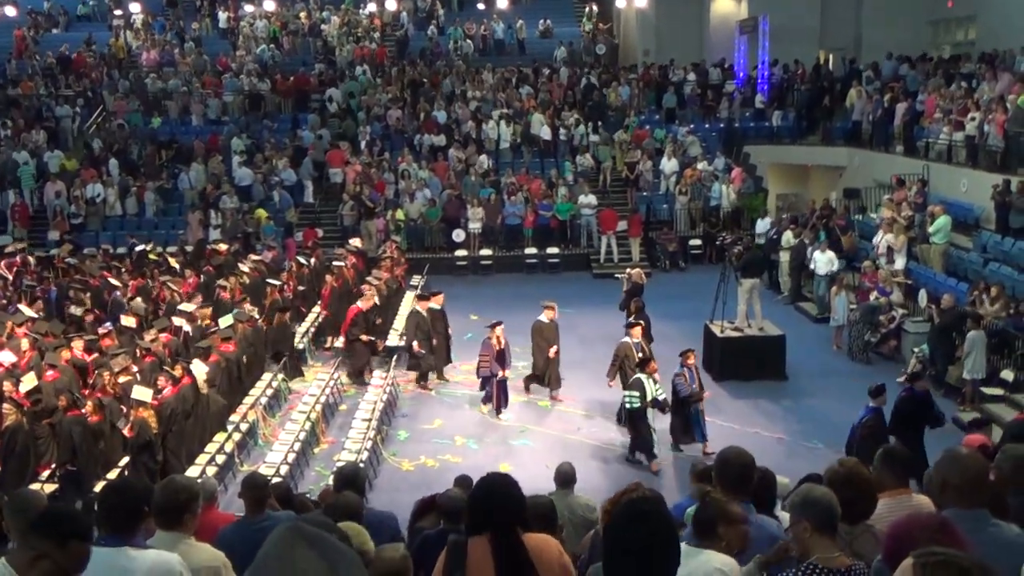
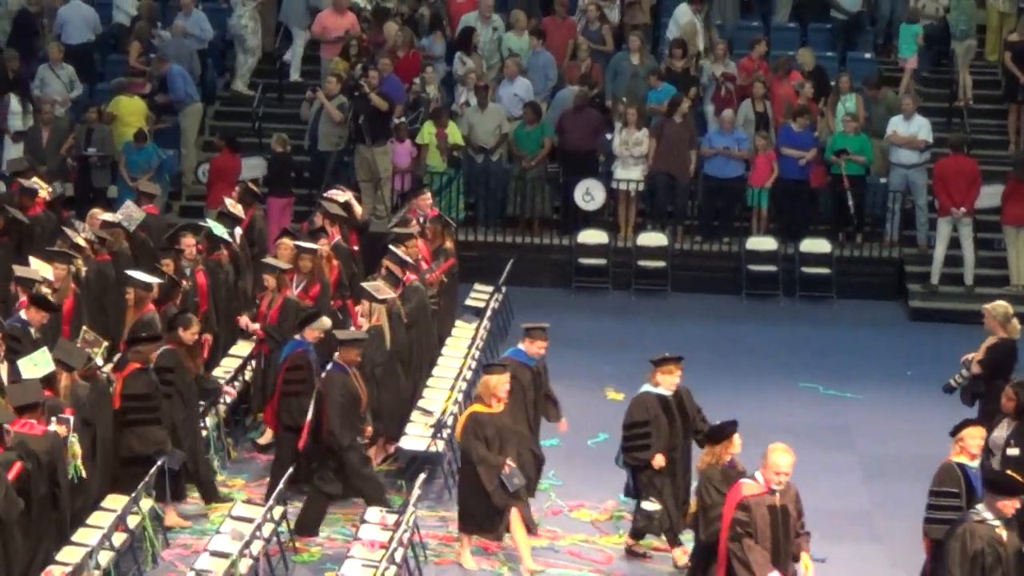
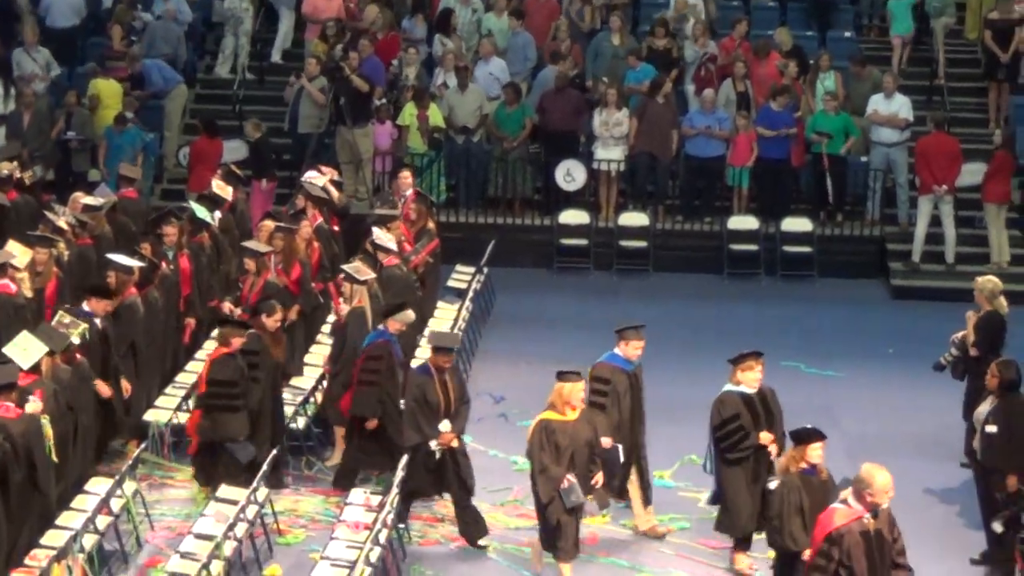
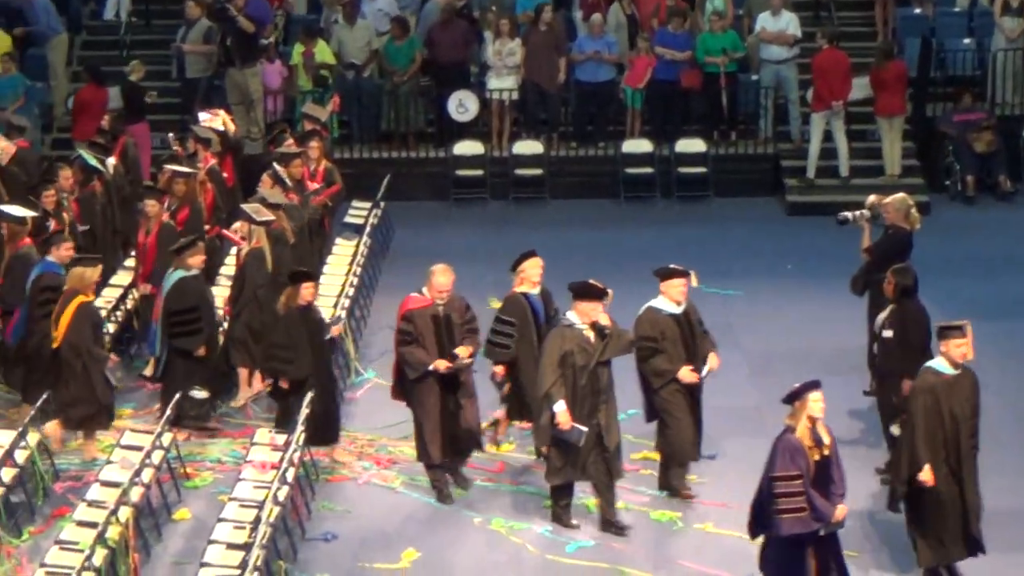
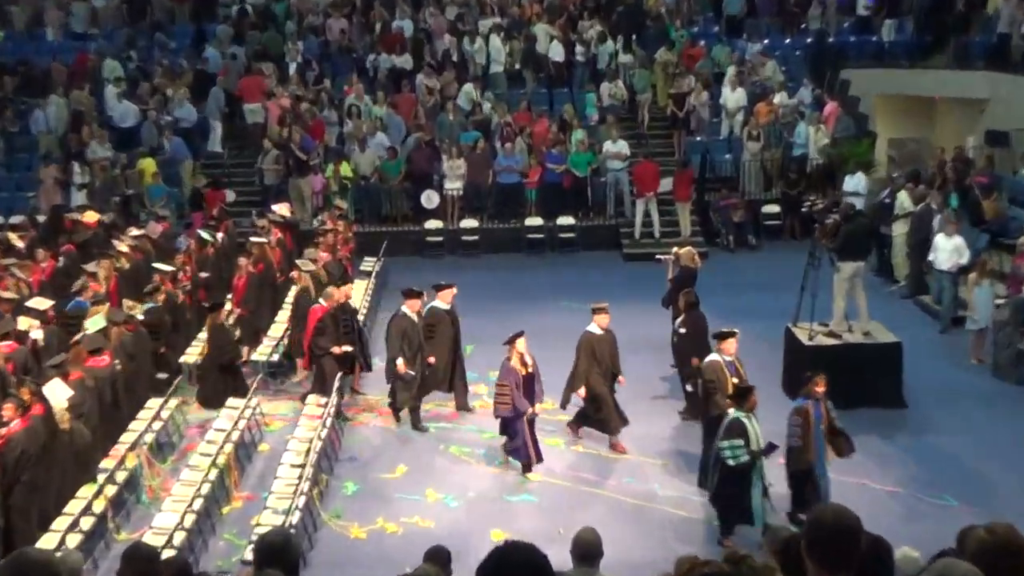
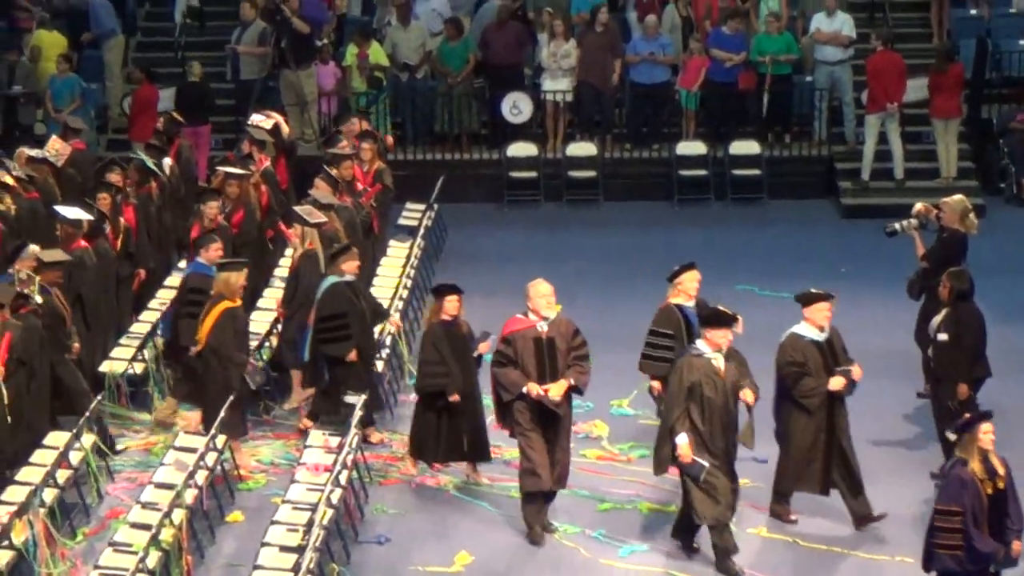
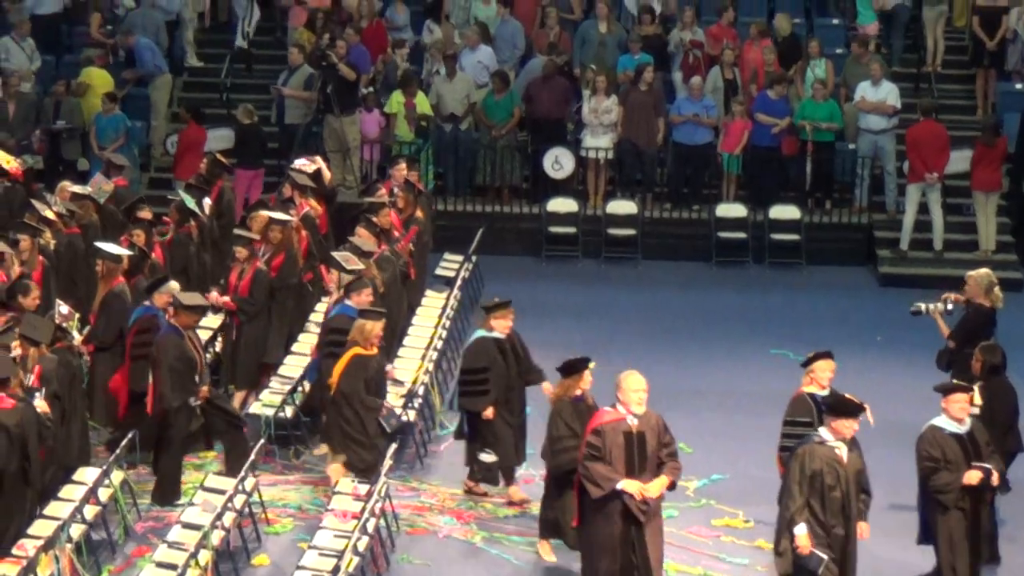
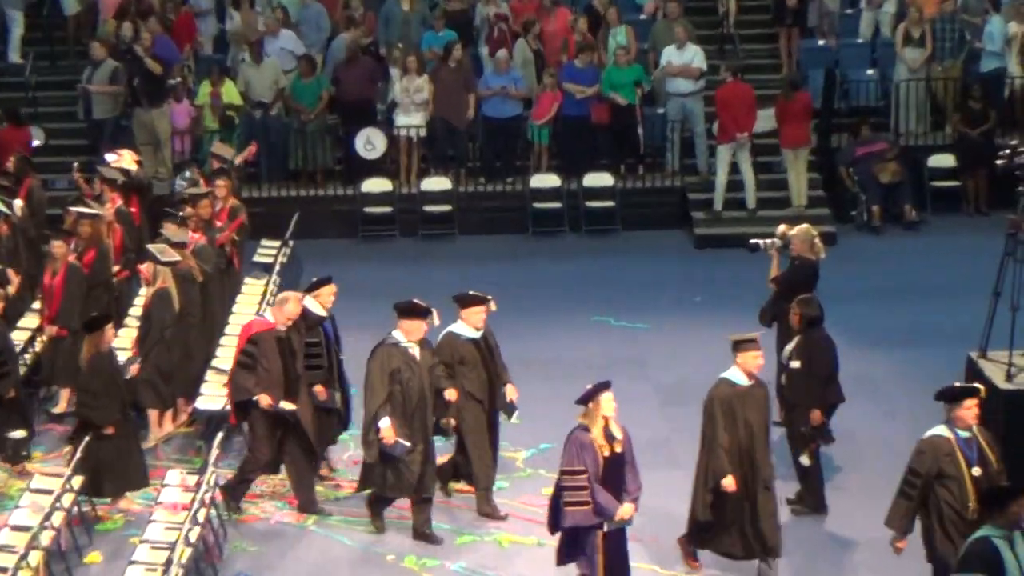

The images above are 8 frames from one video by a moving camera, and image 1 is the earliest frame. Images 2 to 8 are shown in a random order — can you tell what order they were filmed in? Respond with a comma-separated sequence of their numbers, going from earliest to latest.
5, 8, 4, 6, 7, 2, 3
